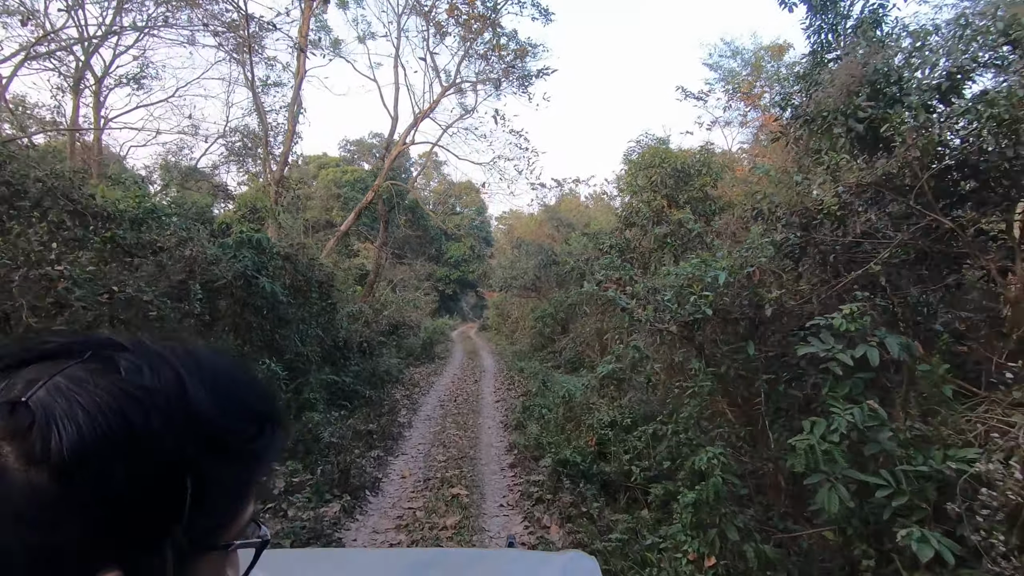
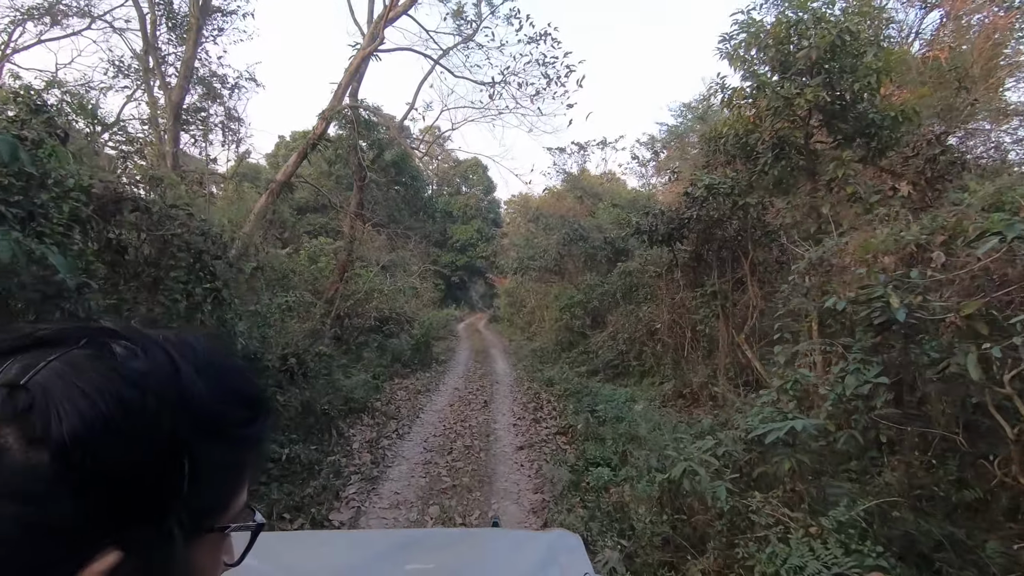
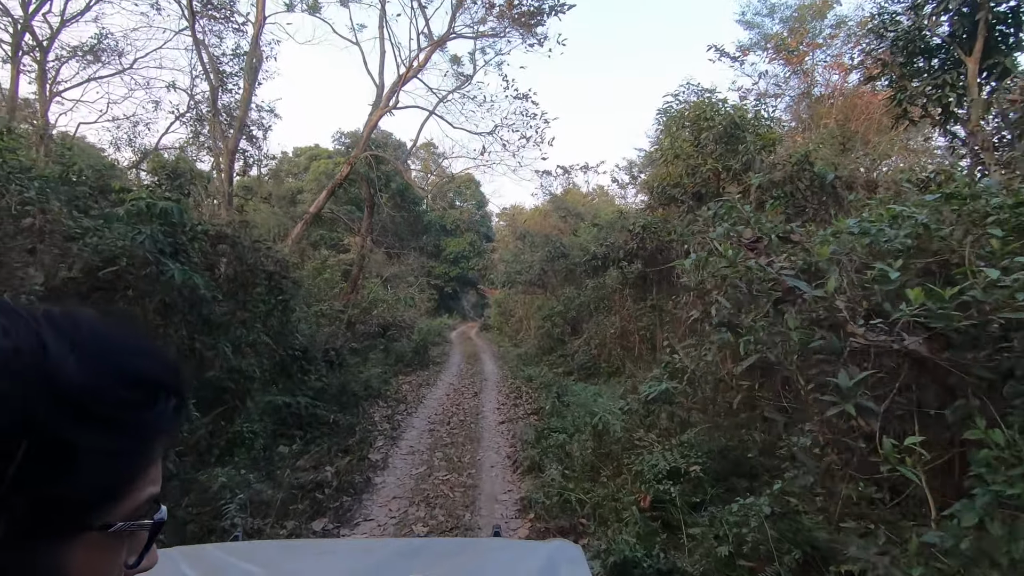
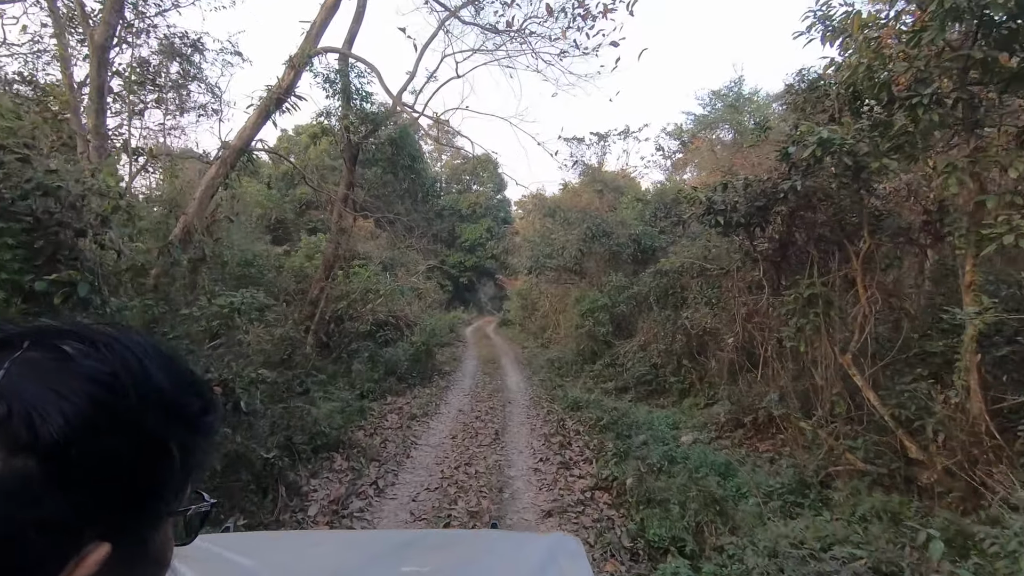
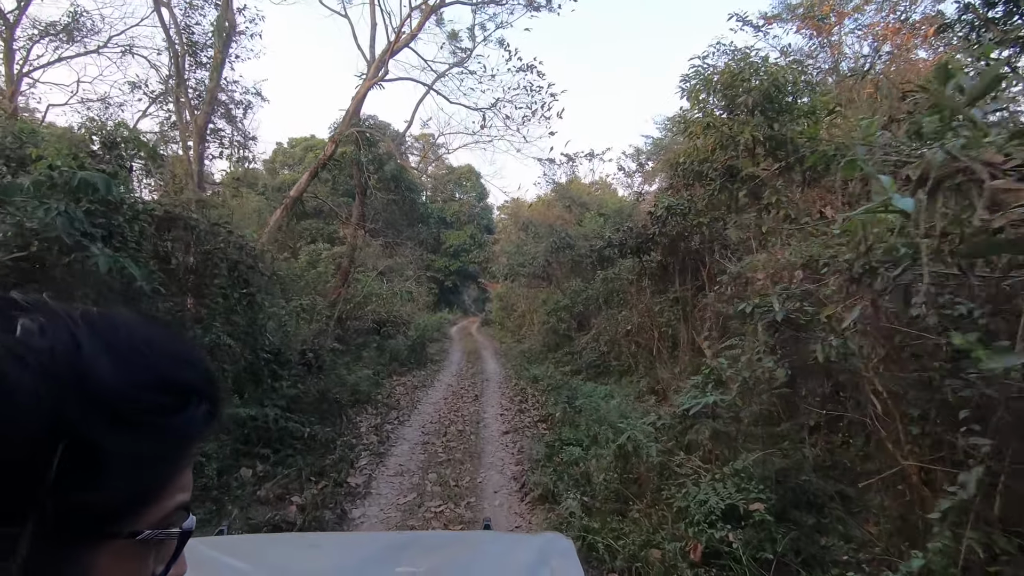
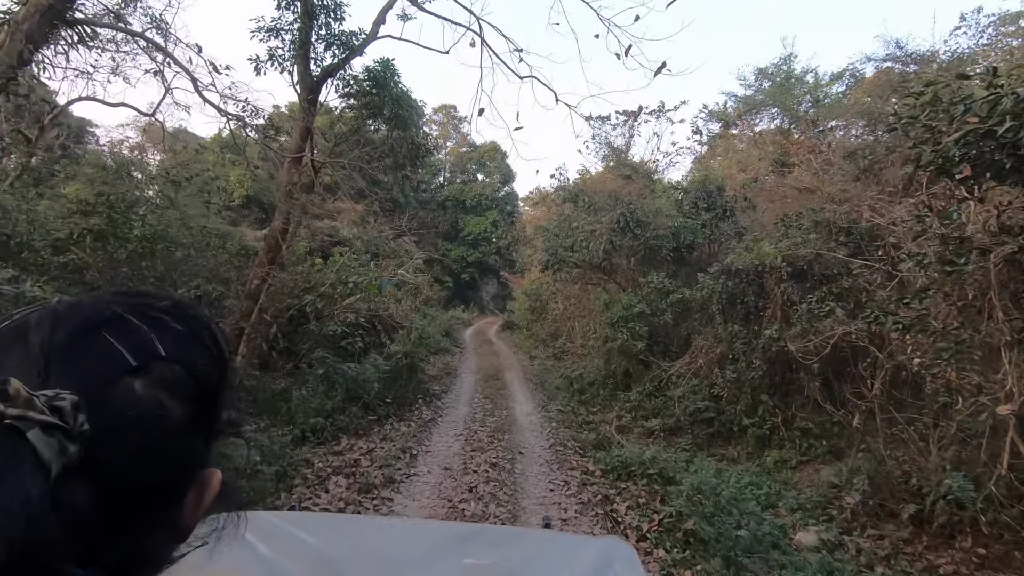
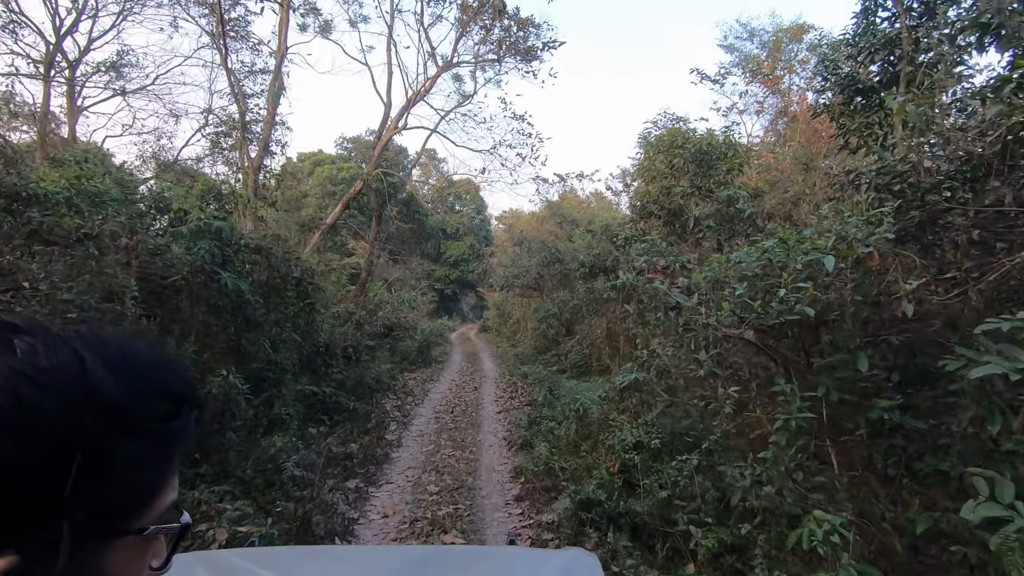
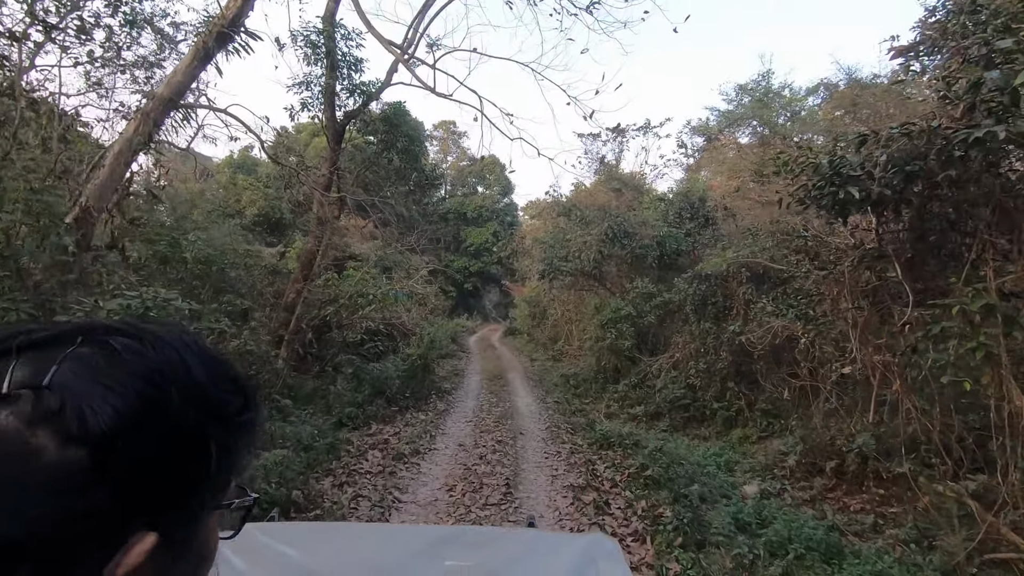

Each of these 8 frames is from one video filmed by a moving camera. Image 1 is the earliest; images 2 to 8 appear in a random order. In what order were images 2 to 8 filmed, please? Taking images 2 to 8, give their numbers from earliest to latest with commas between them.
7, 3, 5, 2, 4, 8, 6
